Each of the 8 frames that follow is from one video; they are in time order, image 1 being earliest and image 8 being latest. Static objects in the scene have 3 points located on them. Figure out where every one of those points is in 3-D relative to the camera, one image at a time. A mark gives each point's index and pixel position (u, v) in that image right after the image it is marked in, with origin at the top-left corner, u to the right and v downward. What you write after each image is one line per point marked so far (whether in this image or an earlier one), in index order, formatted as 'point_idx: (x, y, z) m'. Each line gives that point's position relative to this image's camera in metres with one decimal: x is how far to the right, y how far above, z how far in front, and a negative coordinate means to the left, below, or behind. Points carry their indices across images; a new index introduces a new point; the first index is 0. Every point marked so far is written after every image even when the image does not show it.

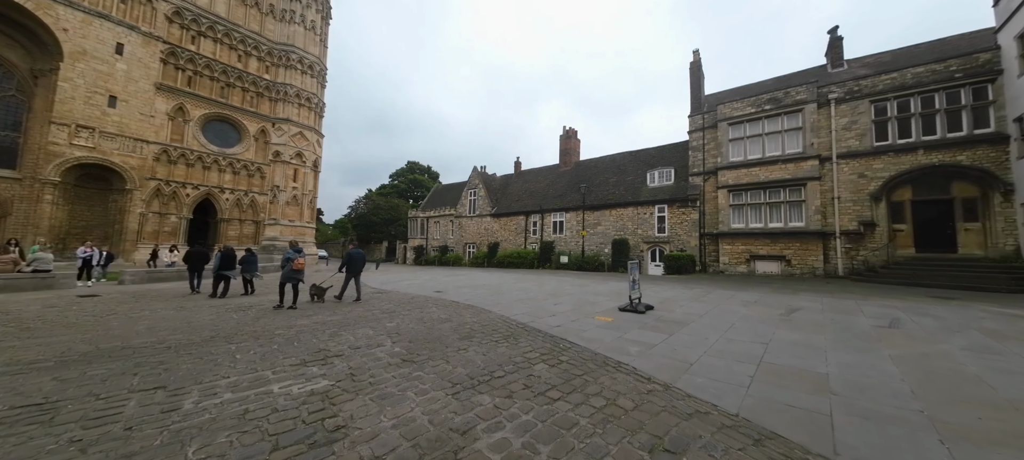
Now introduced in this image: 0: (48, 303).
0: (-12.0, -1.9, +8.7) m
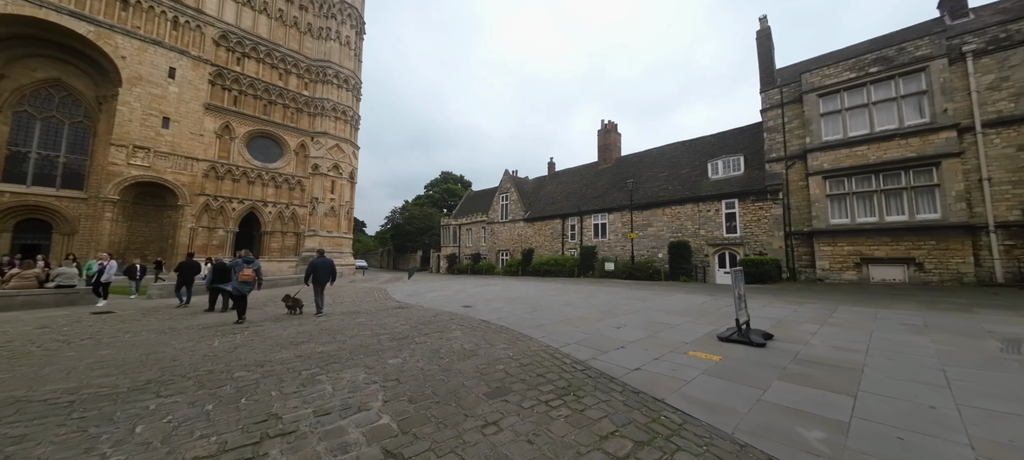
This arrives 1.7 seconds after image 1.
0: (-11.0, -2.1, +7.9) m
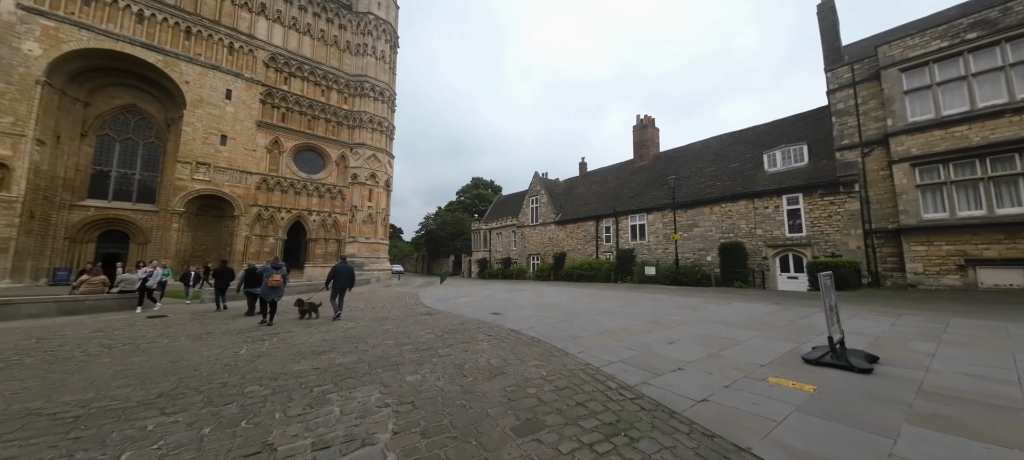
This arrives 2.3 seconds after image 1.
0: (-10.2, -2.4, +8.4) m
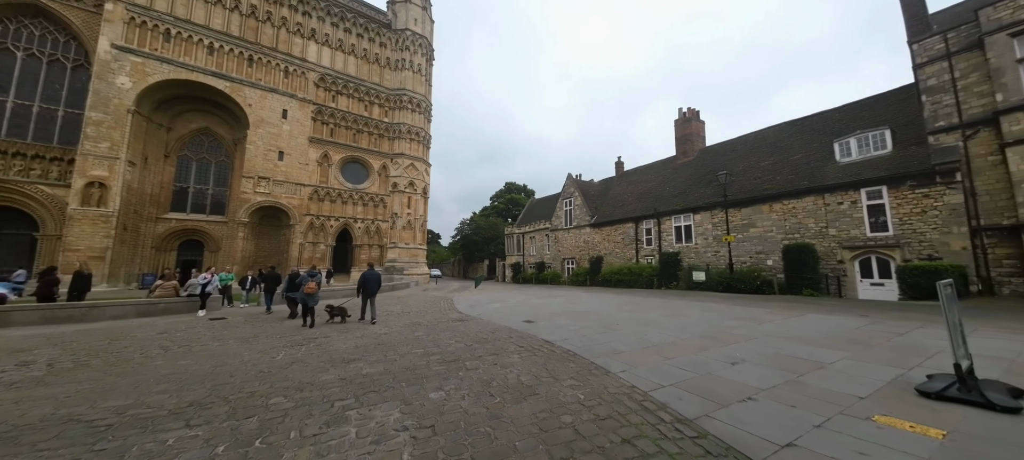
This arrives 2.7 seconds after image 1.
0: (-9.2, -2.6, +9.0) m
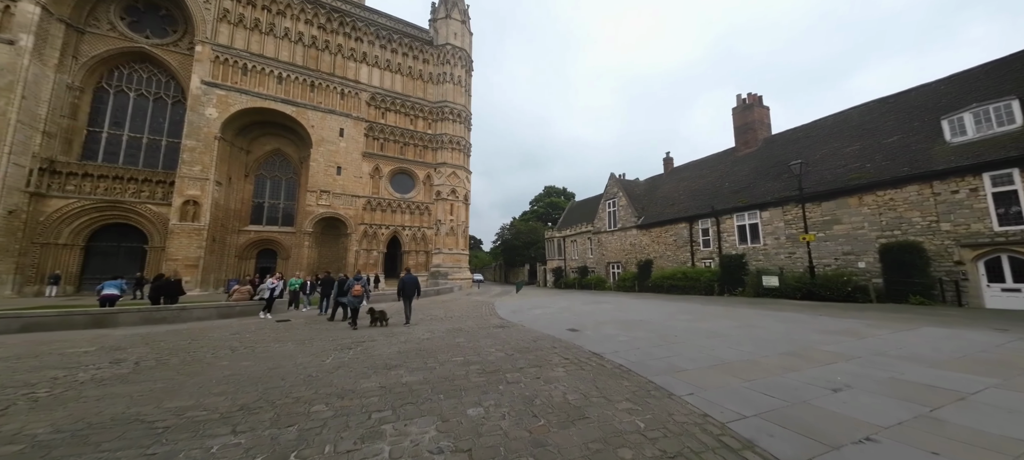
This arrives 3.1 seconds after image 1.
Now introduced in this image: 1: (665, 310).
0: (-8.0, -2.9, +9.8) m
1: (+5.1, -2.6, +10.9) m
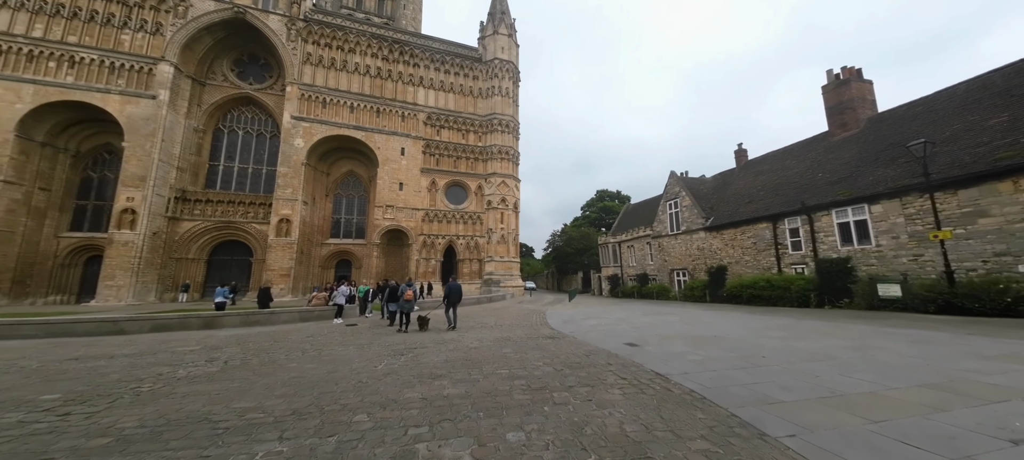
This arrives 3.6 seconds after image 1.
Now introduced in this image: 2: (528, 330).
0: (-6.3, -3.3, +10.6) m
1: (+6.8, -2.7, +9.5) m
2: (+0.6, -2.9, +9.7) m
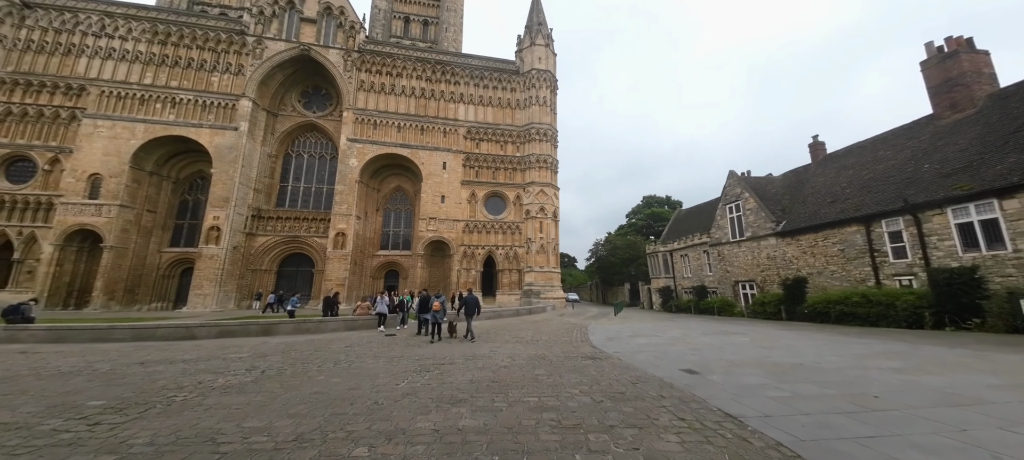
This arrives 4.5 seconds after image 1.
0: (-5.0, -3.7, +10.7) m
1: (+7.7, -2.8, +7.8) m
2: (+1.7, -3.1, +8.8) m
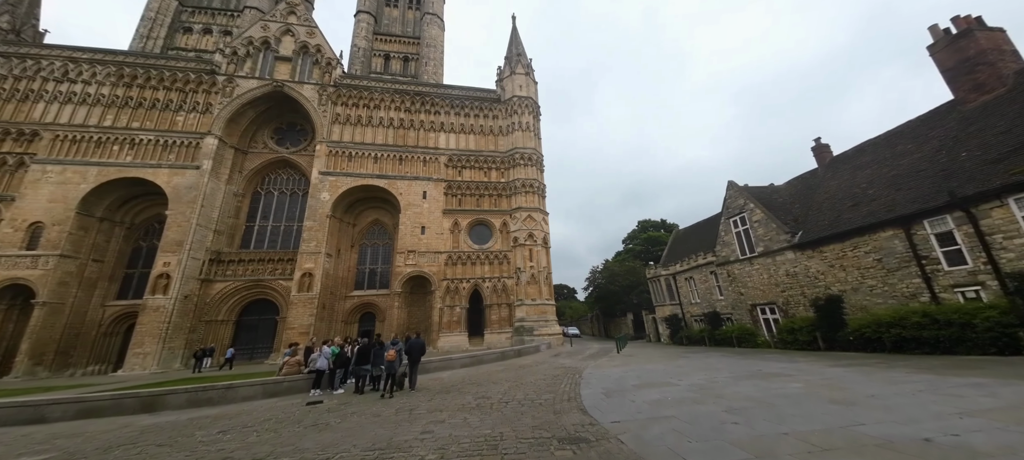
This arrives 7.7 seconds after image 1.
0: (-5.9, -4.4, +7.7) m
1: (+6.8, -2.6, +5.1) m
2: (+0.8, -3.4, +6.0) m
